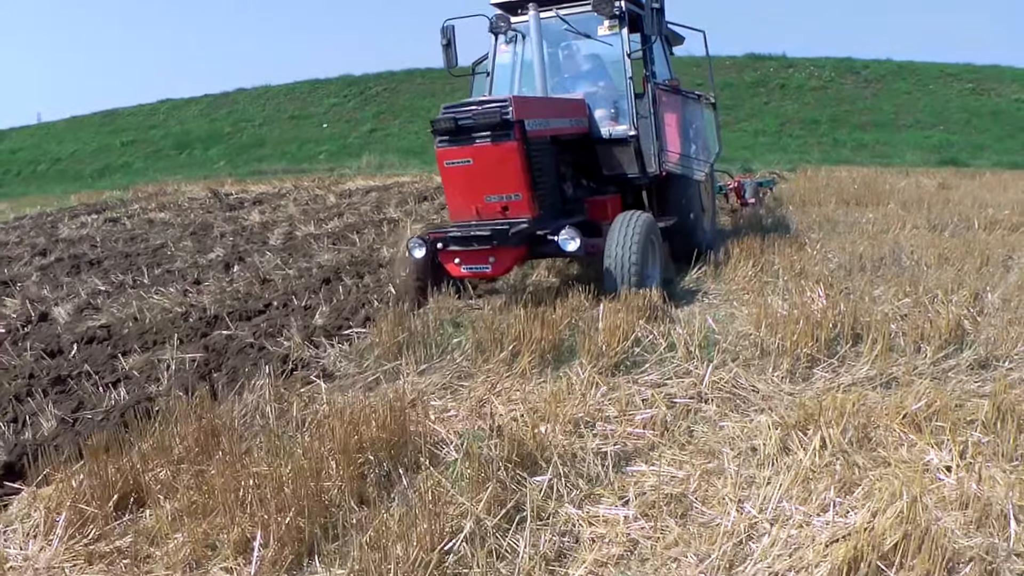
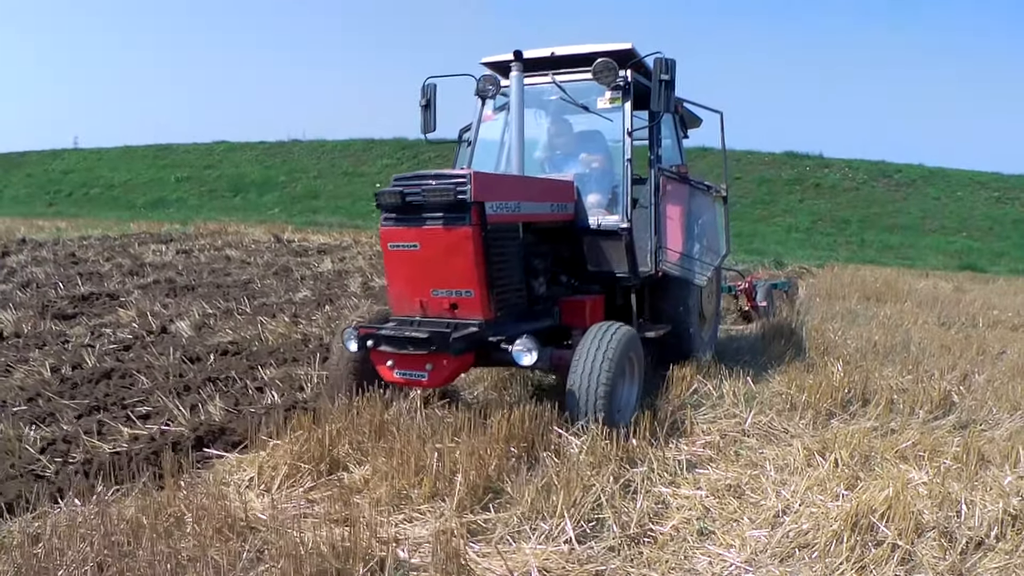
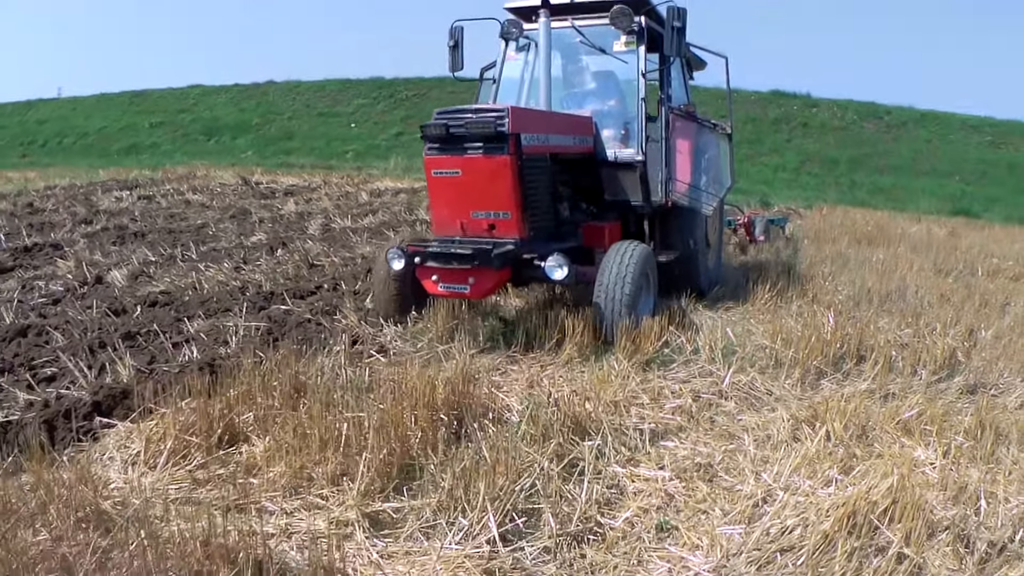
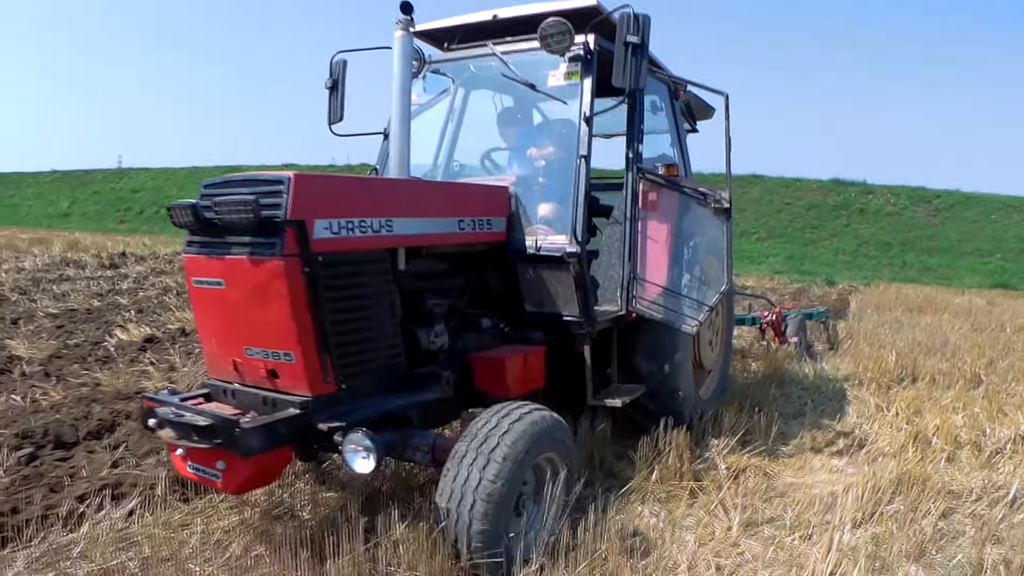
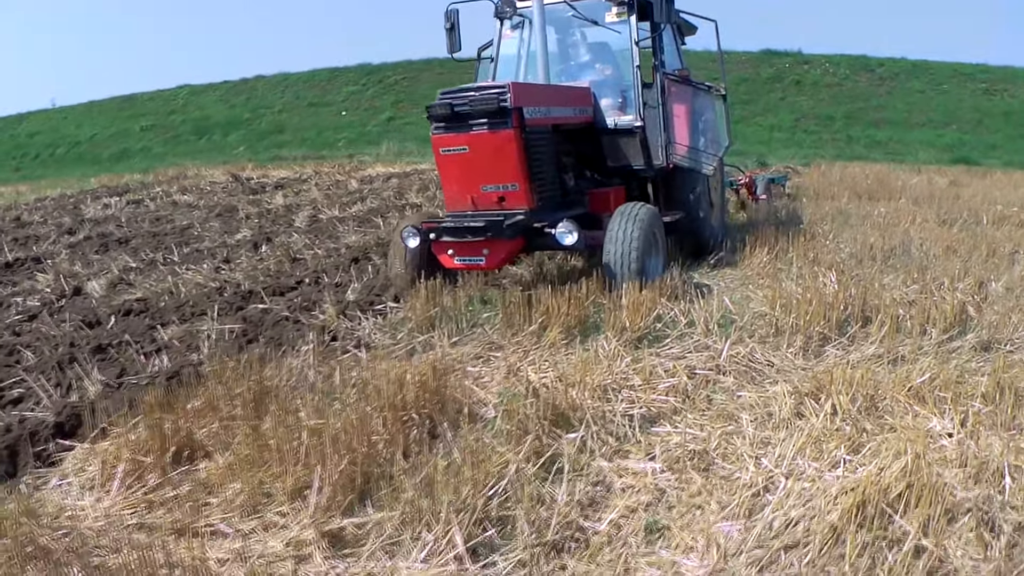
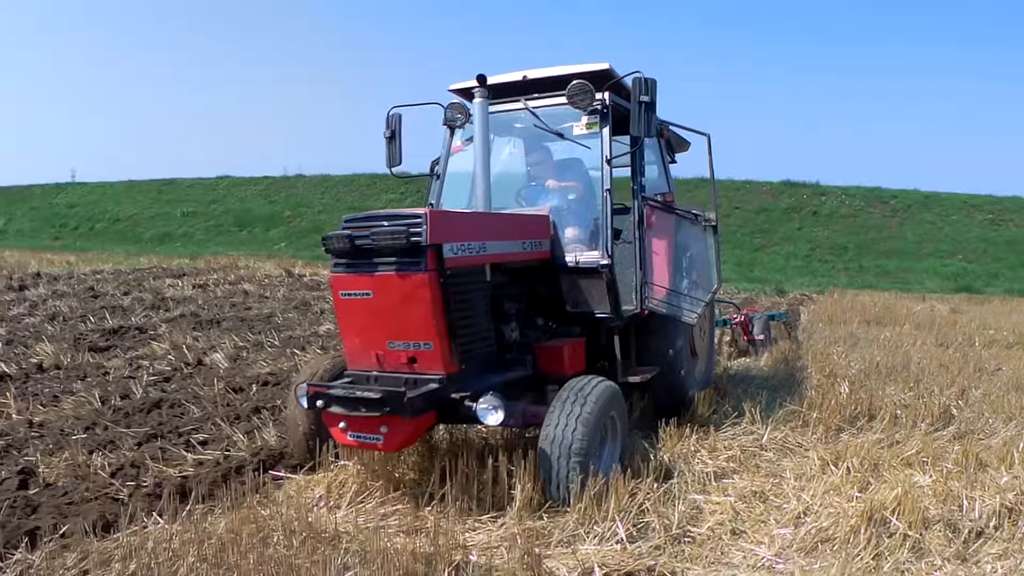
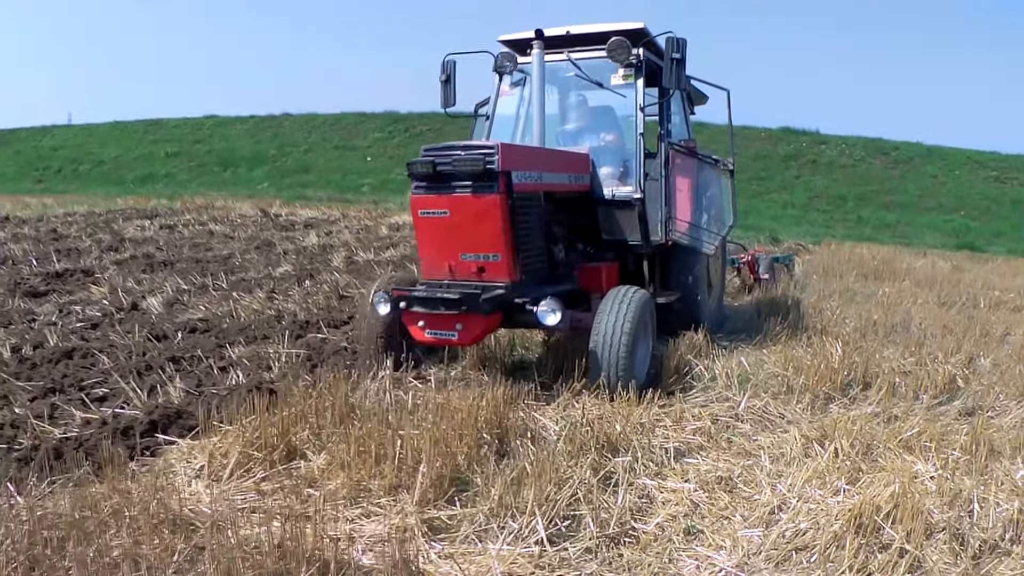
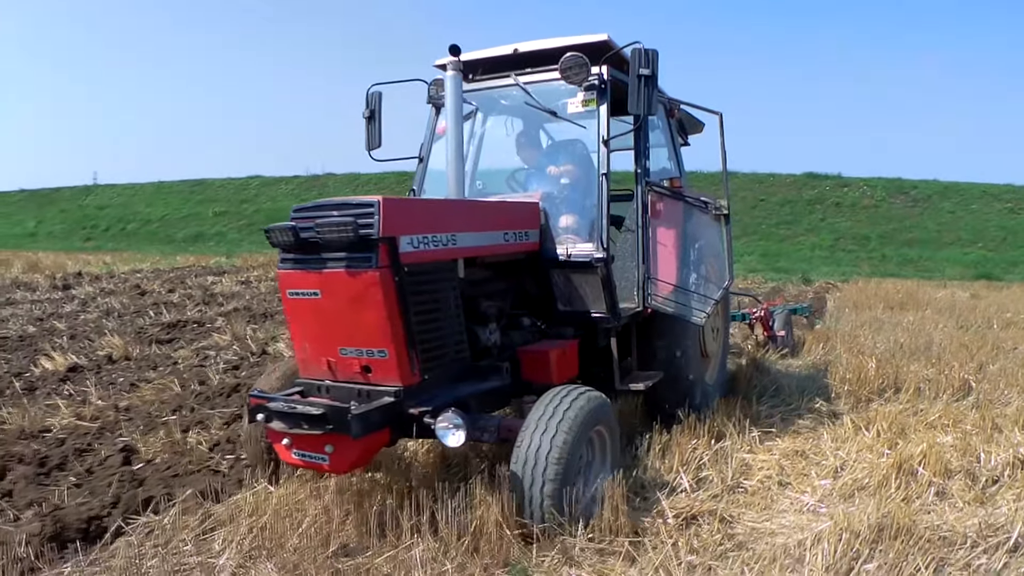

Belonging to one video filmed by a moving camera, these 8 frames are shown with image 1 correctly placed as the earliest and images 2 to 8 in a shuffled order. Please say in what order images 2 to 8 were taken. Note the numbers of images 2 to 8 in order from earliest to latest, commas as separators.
5, 3, 7, 2, 6, 8, 4
